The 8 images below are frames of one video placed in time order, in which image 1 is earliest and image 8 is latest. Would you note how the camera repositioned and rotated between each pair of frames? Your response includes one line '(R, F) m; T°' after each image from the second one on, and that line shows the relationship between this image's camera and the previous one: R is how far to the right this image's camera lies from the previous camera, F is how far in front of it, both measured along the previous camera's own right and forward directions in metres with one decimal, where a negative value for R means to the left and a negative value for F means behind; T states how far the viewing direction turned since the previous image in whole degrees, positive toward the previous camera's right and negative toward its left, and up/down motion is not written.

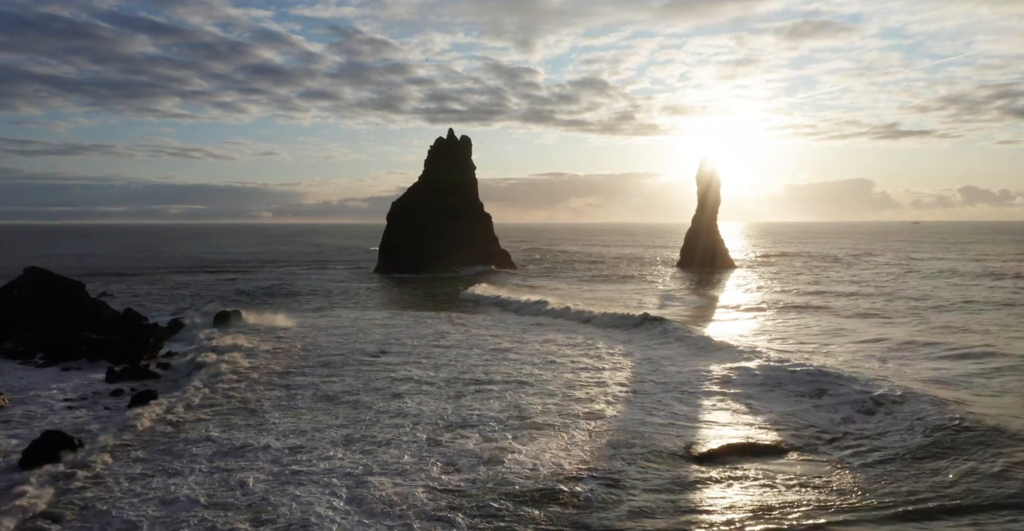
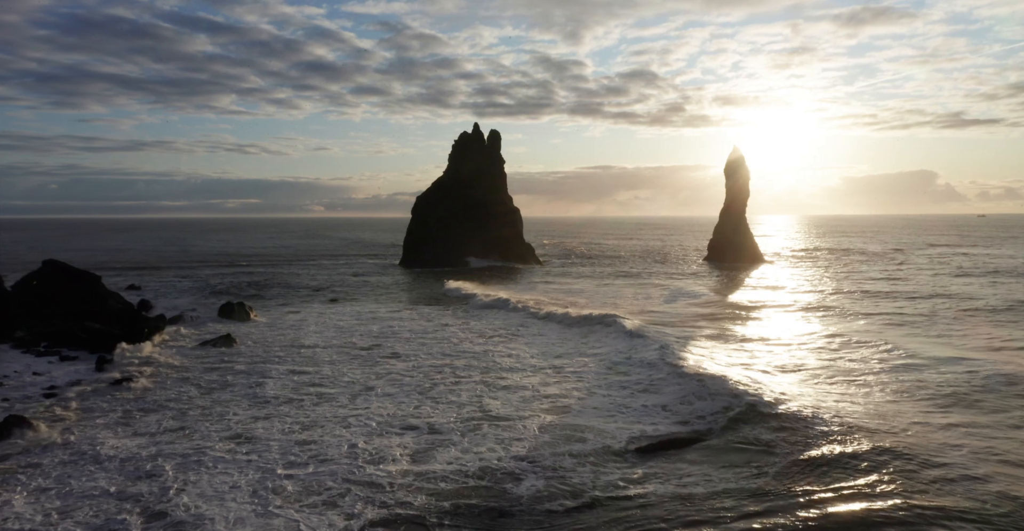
(+2.1, -0.1) m; -4°
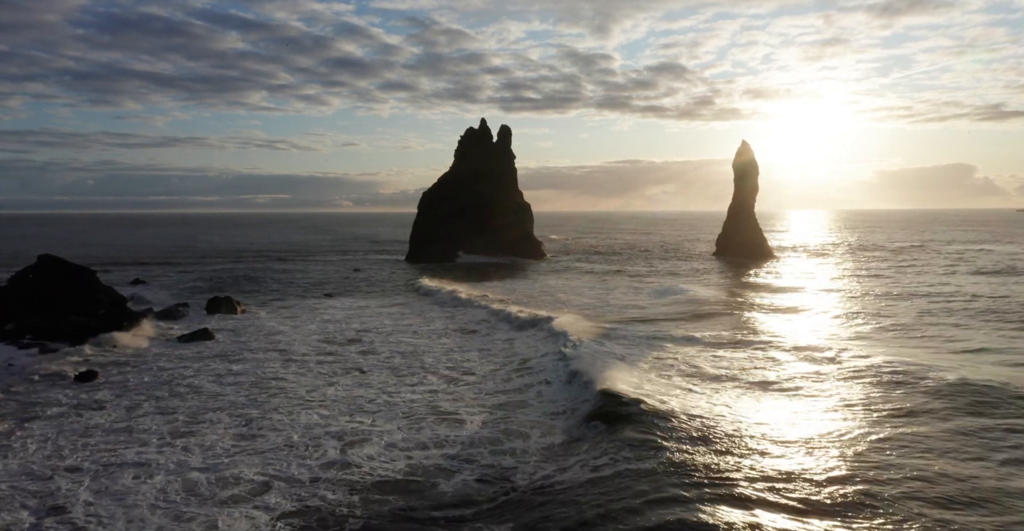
(+1.8, 0.0) m; -3°
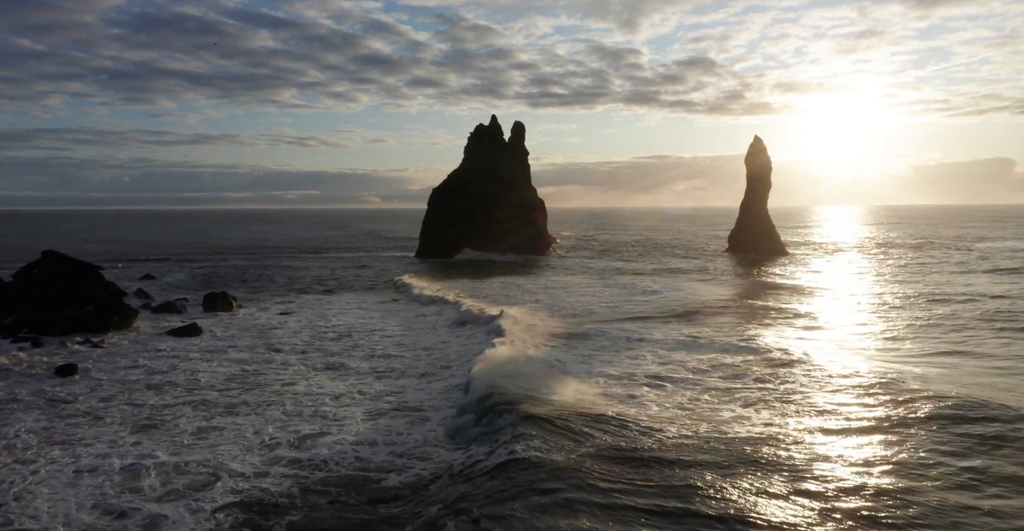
(+1.5, 0.0) m; -3°
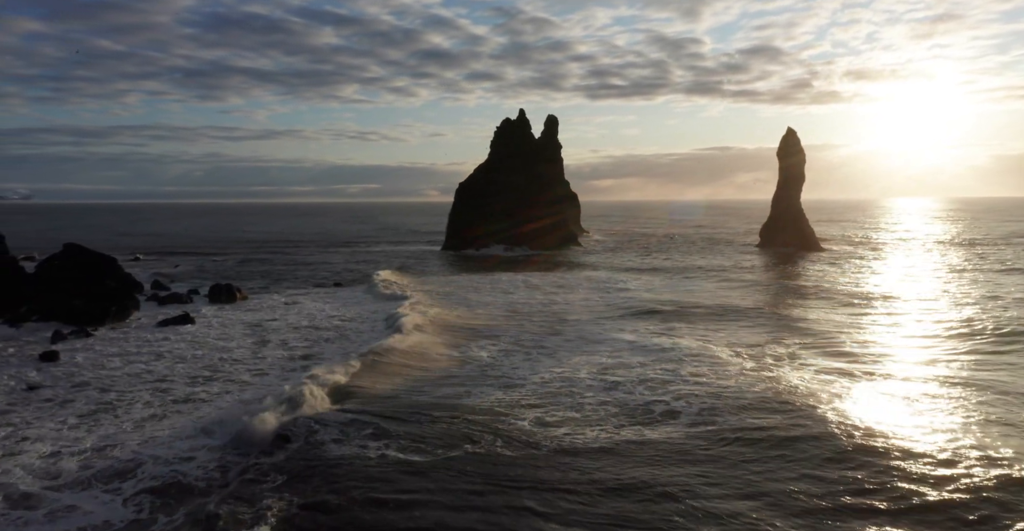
(+2.7, 0.0) m; -5°
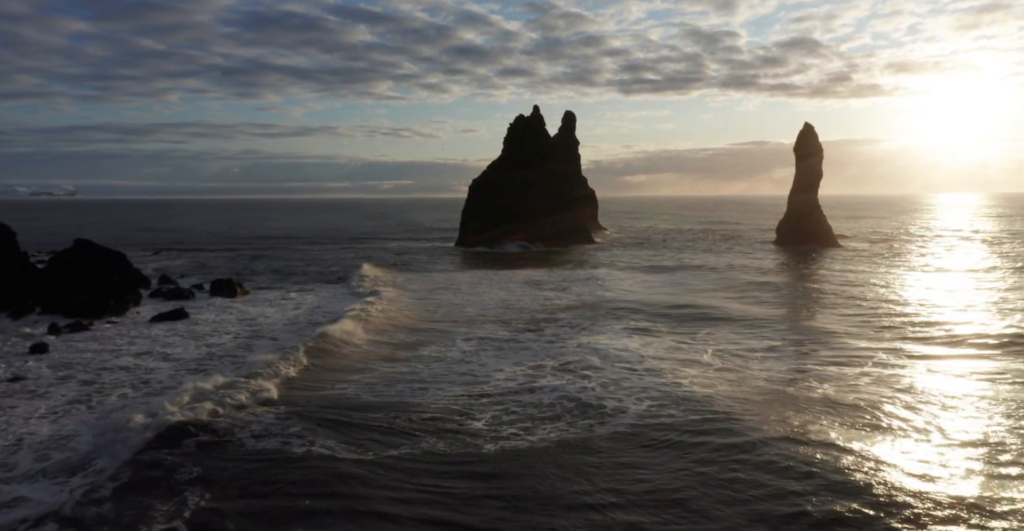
(+1.6, 0.0) m; -3°
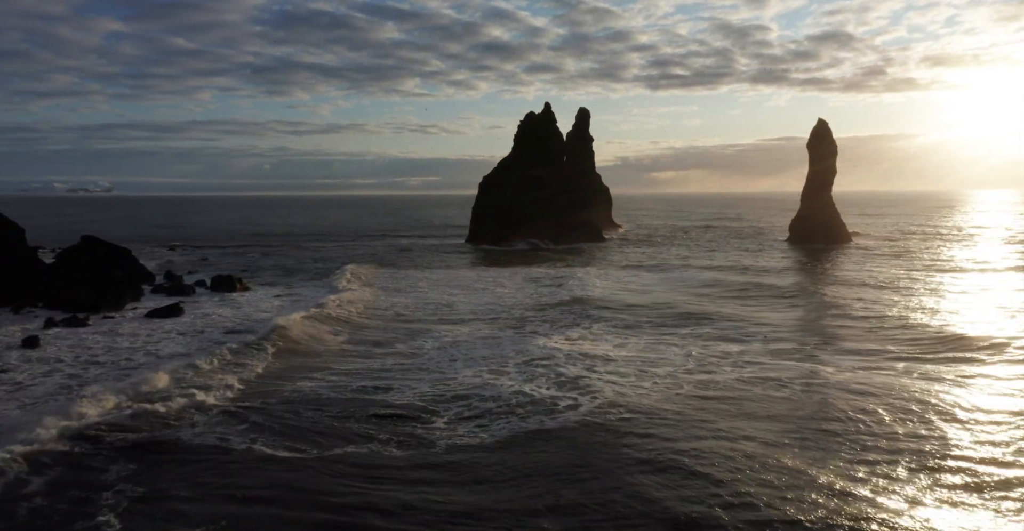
(+1.4, 0.0) m; -2°
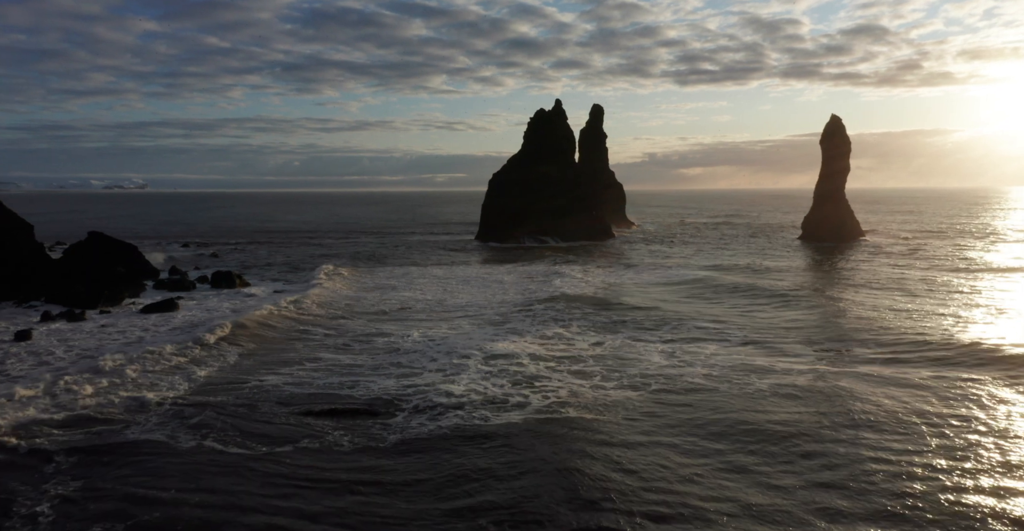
(+1.4, 0.0) m; -2°
